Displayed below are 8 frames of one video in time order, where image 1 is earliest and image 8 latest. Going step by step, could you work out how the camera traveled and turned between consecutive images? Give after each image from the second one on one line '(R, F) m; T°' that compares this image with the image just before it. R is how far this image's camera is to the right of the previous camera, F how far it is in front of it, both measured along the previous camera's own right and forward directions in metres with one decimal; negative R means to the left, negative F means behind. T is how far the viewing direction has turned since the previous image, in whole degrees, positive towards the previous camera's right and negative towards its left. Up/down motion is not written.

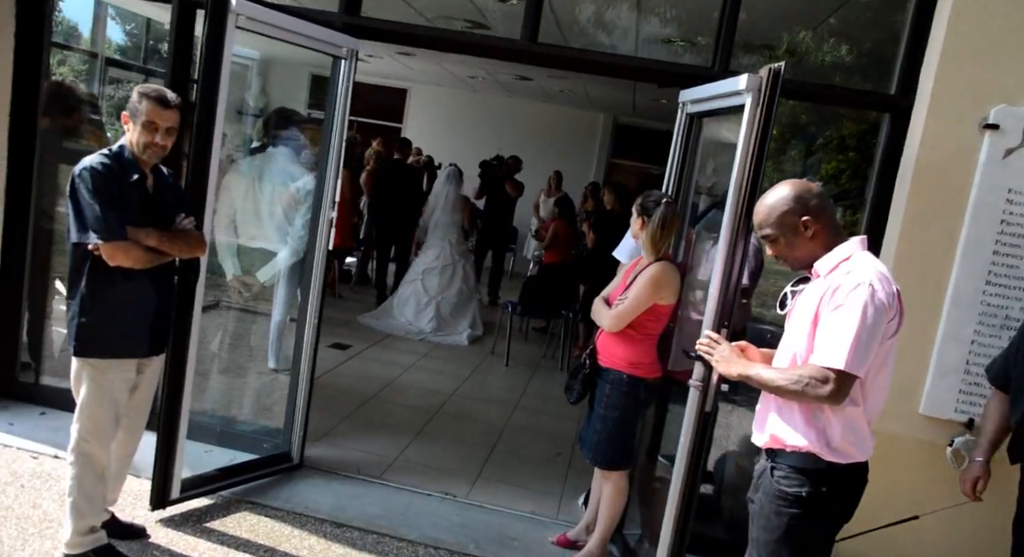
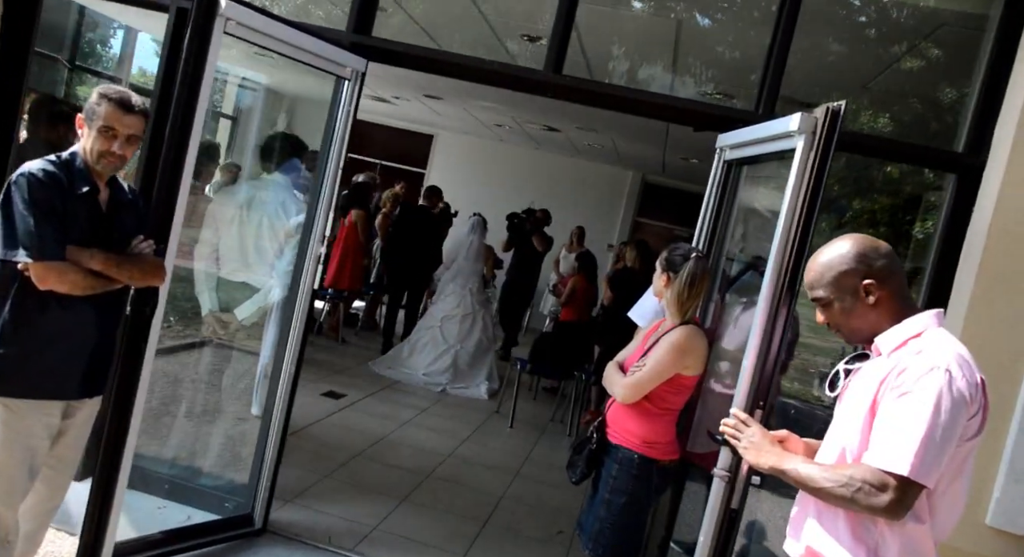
(+0.1, +0.4) m; -2°
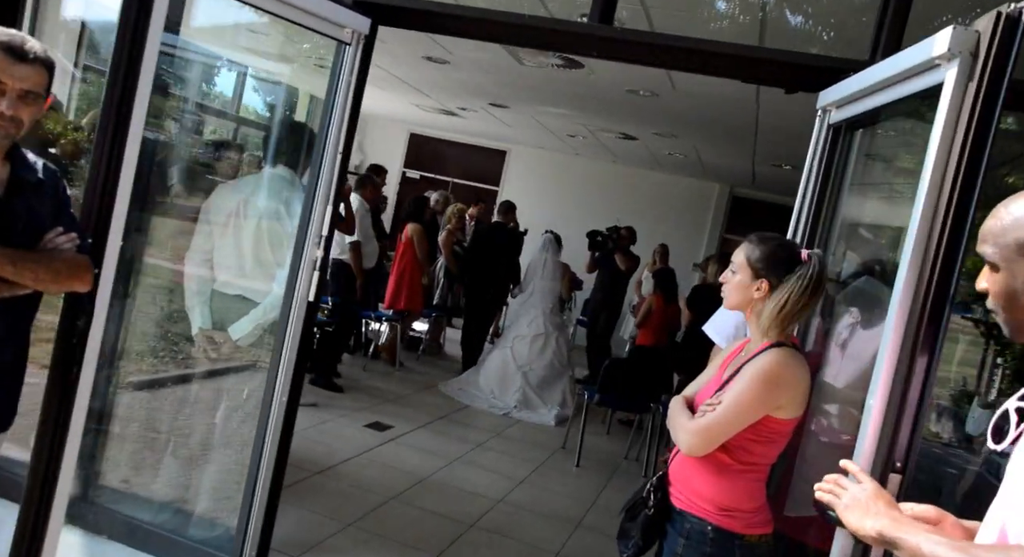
(+0.1, +0.7) m; -6°
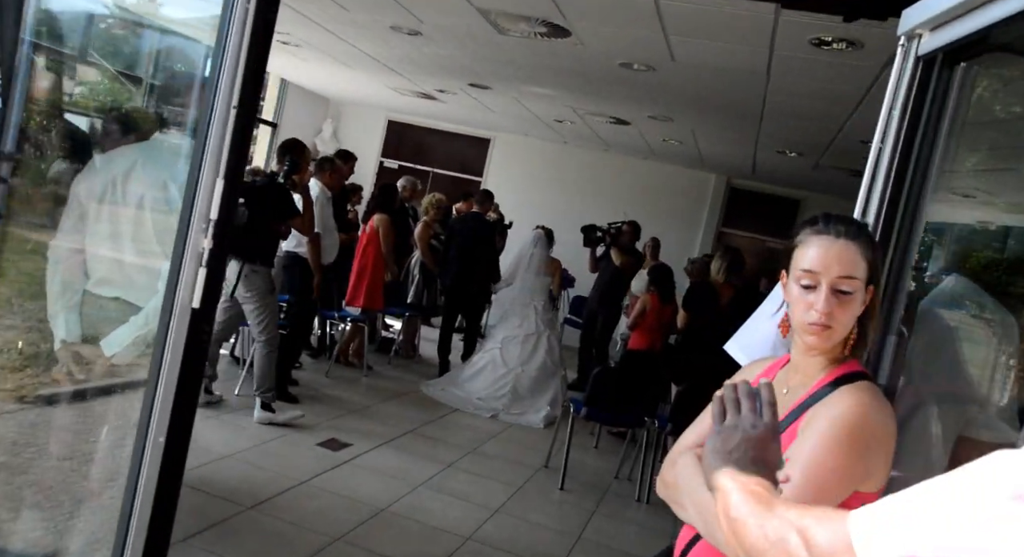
(+0.1, +0.7) m; +1°
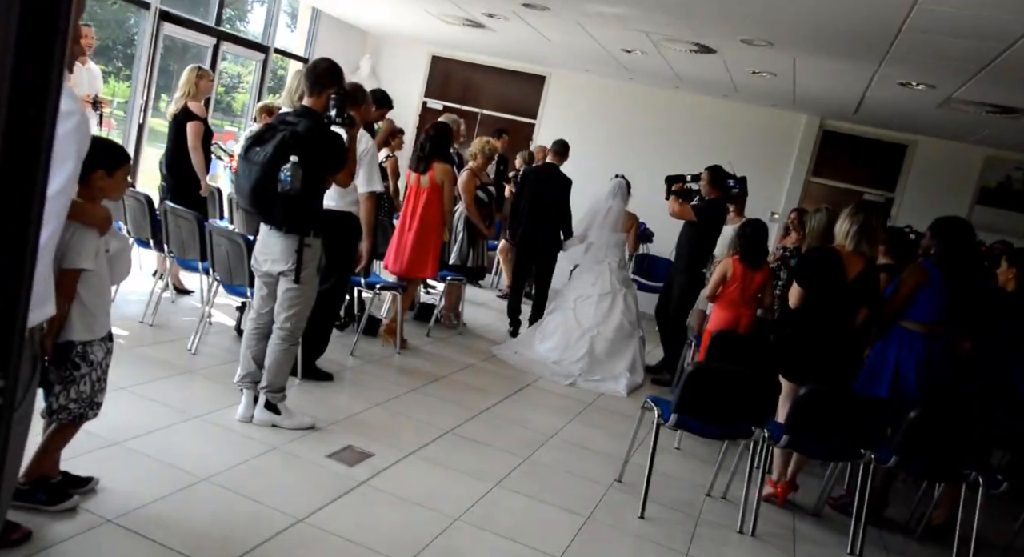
(-0.1, +1.1) m; -3°
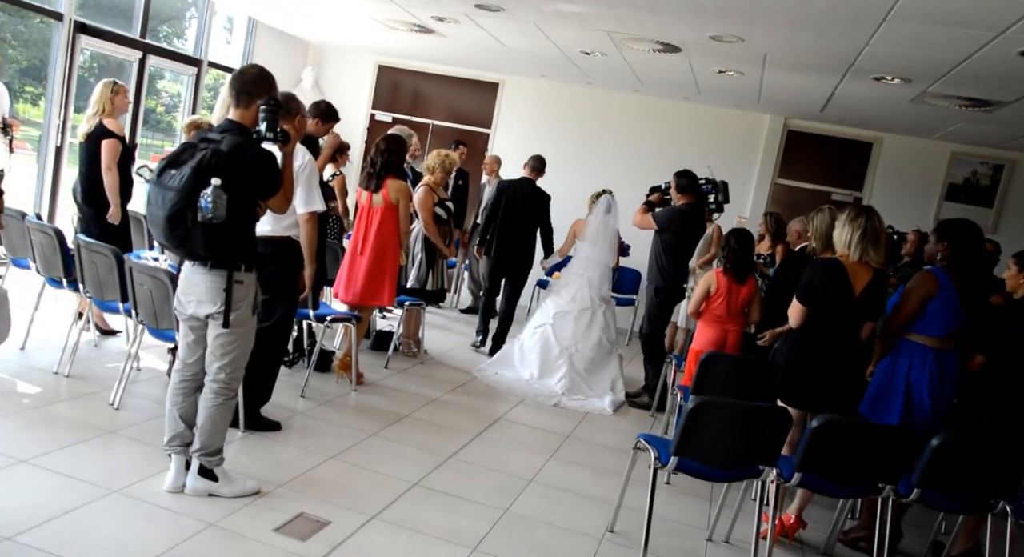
(-0.1, +0.5) m; +3°
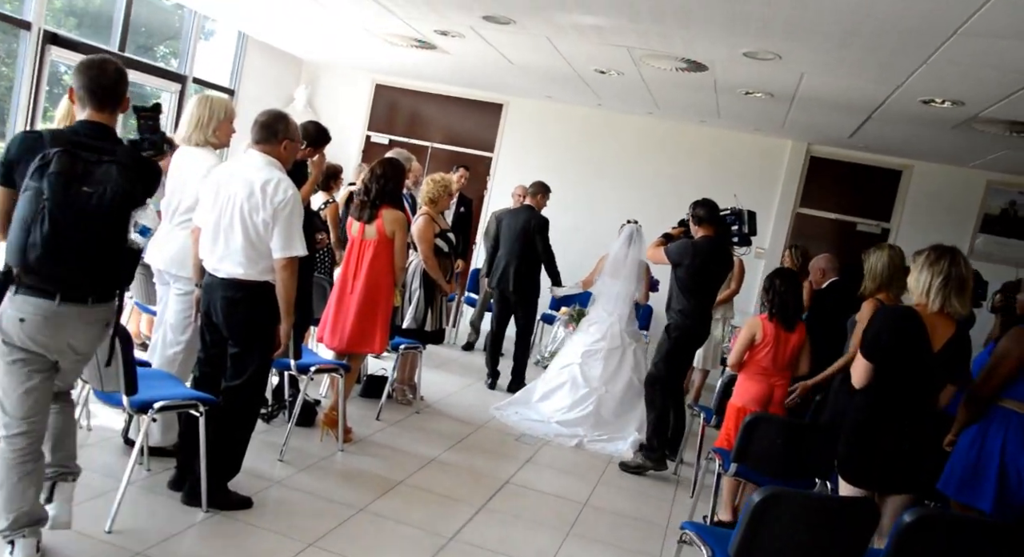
(-0.1, +0.6) m; 0°
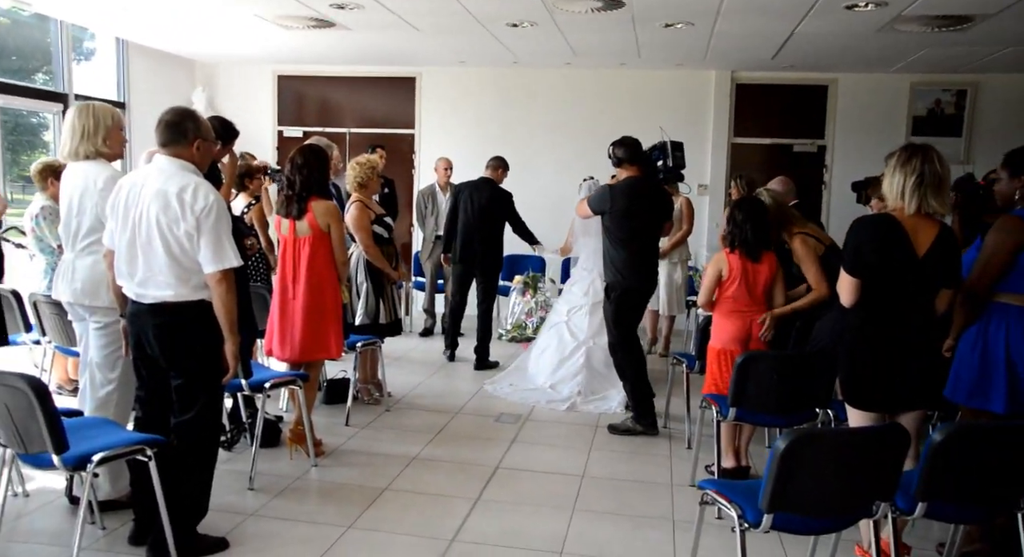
(-0.1, +0.3) m; +4°
